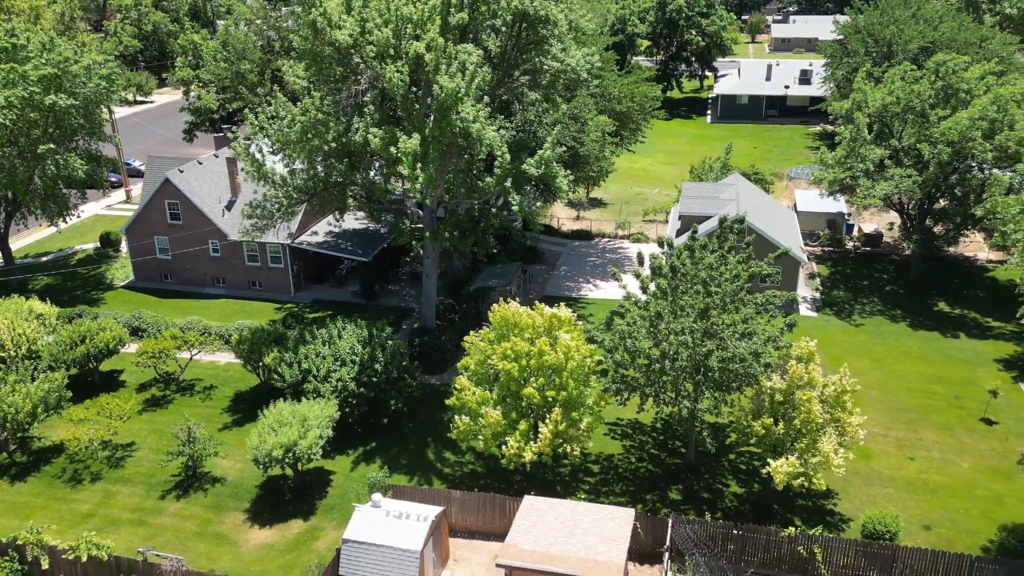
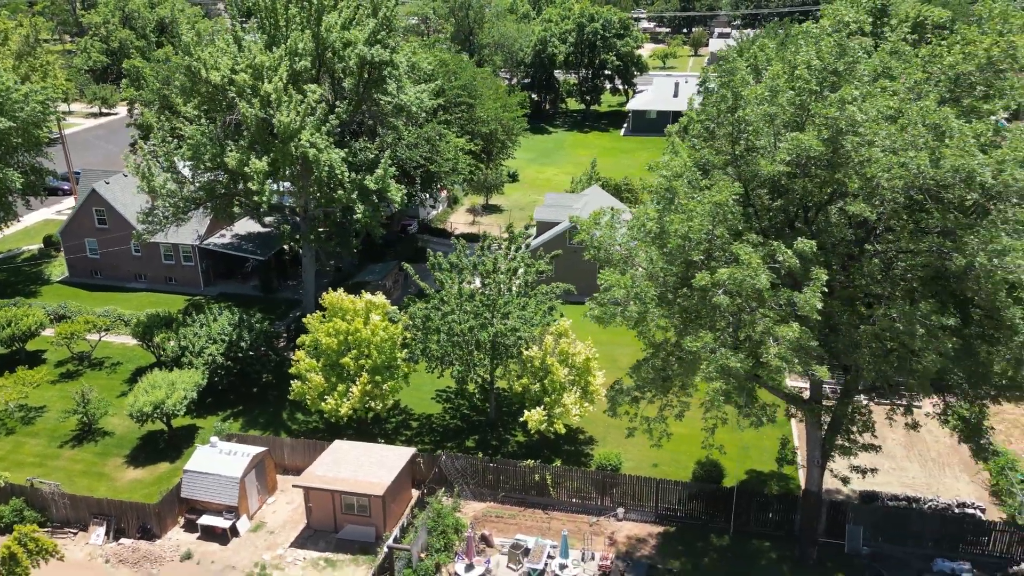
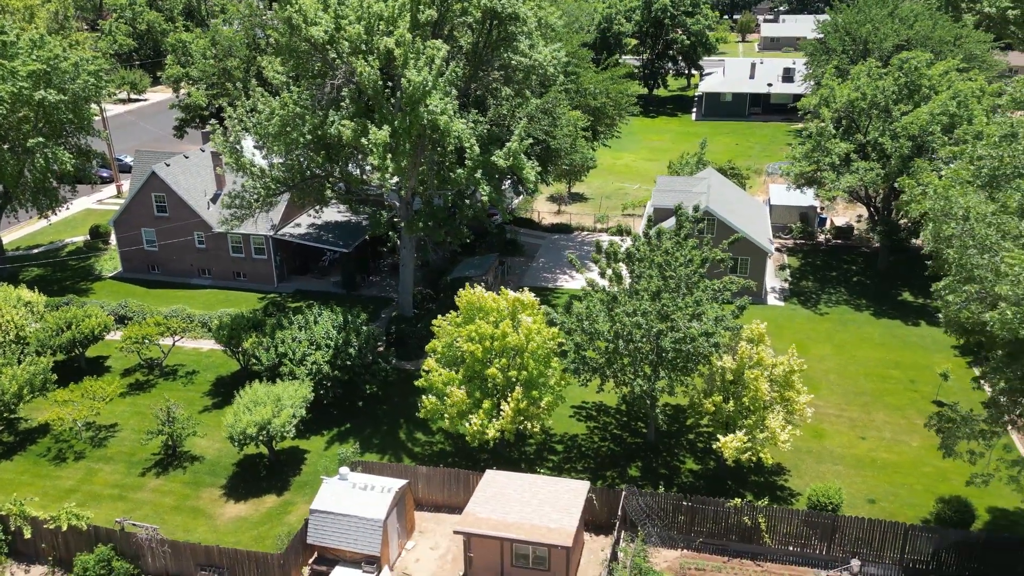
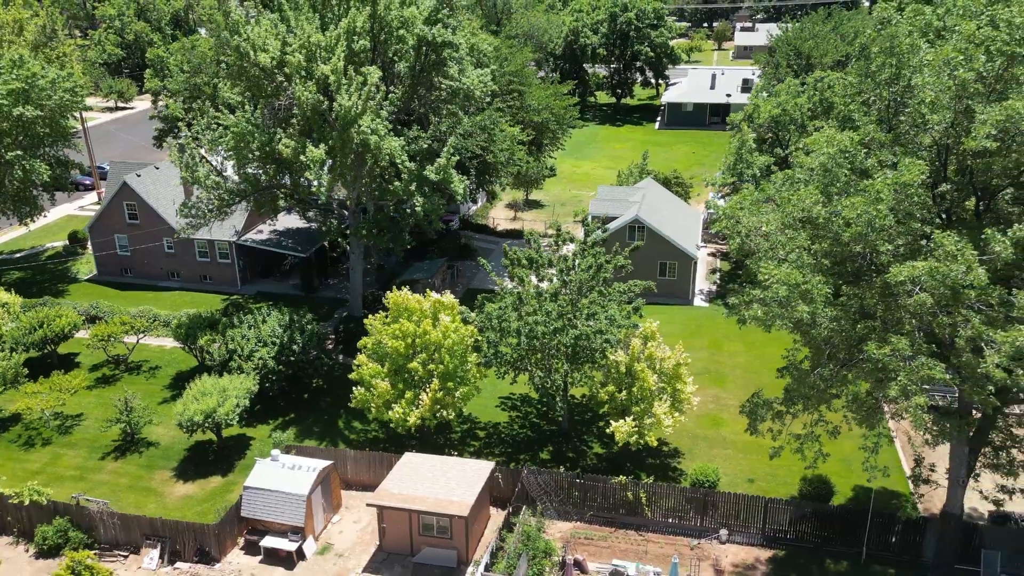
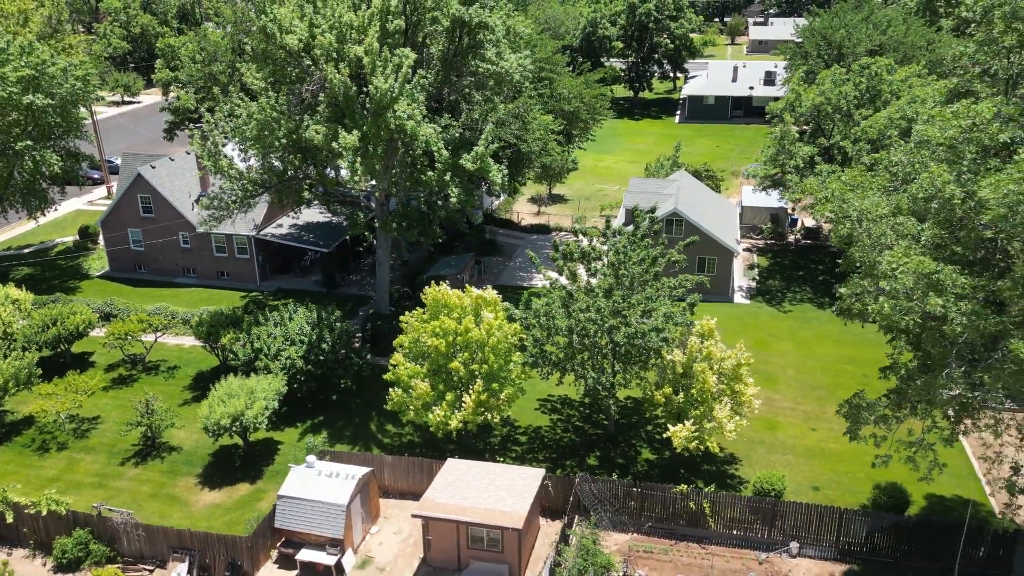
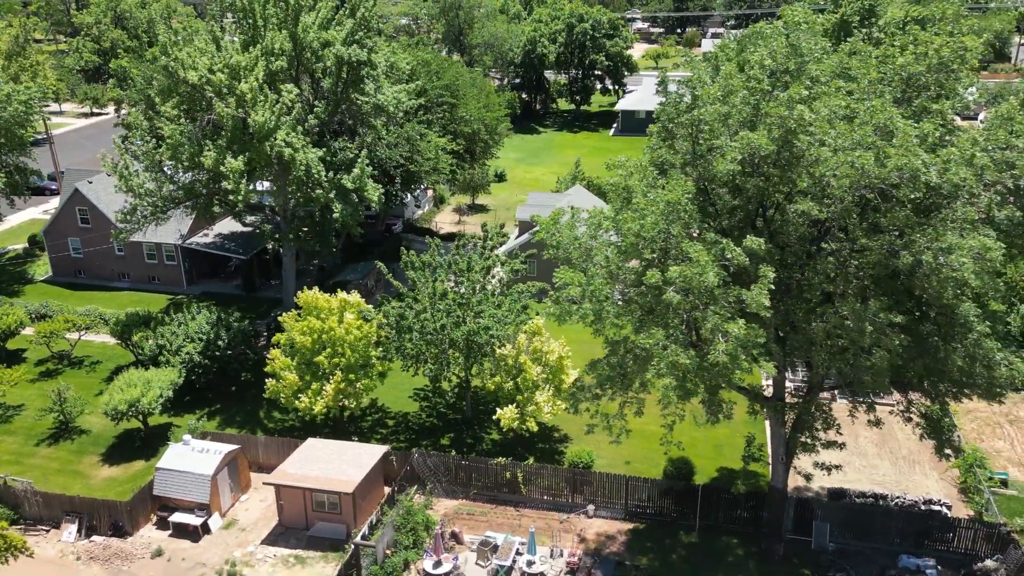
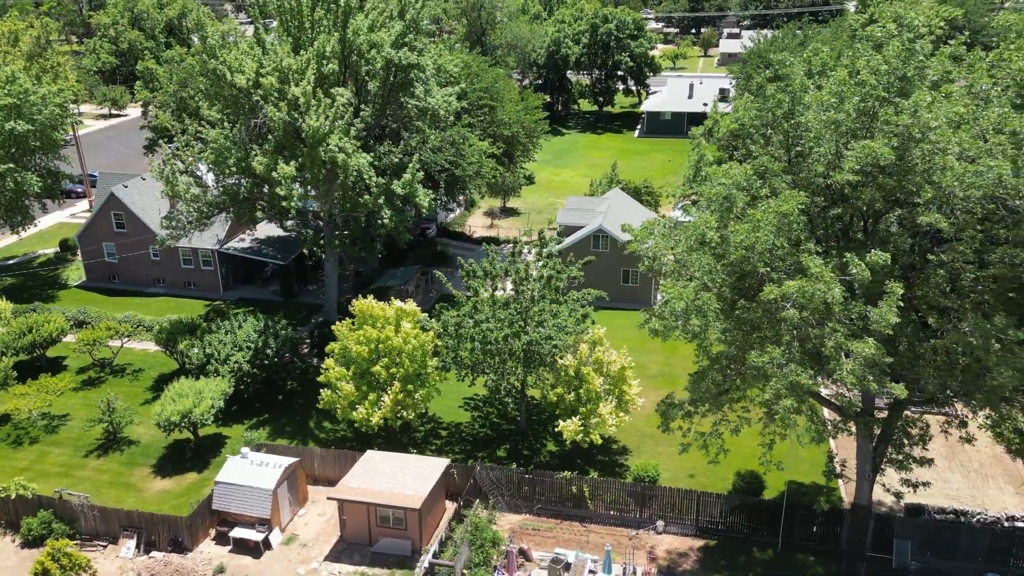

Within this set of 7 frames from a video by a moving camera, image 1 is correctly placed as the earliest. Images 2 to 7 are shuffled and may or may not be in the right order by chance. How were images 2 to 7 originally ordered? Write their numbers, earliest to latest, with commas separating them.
3, 5, 4, 7, 2, 6
